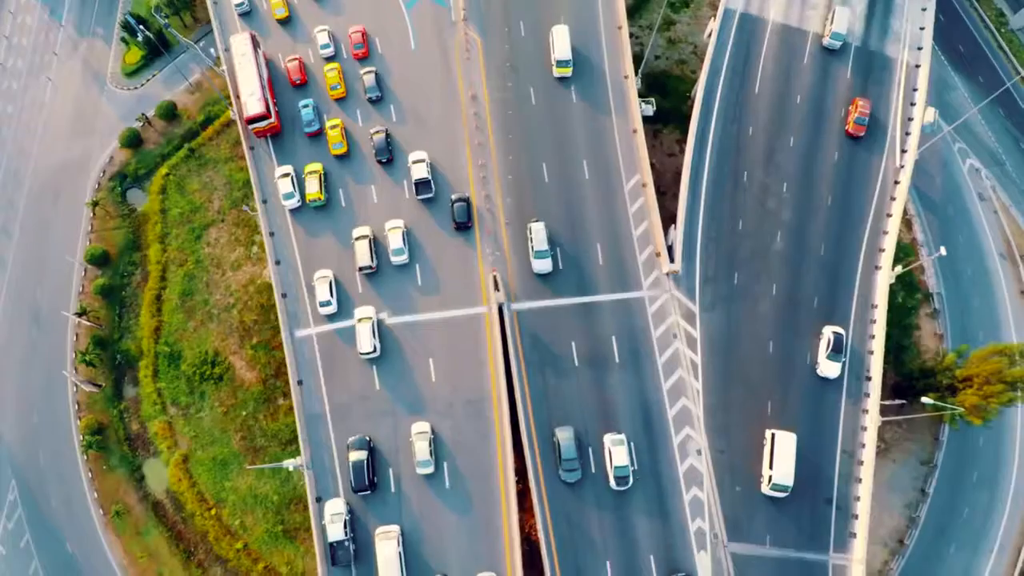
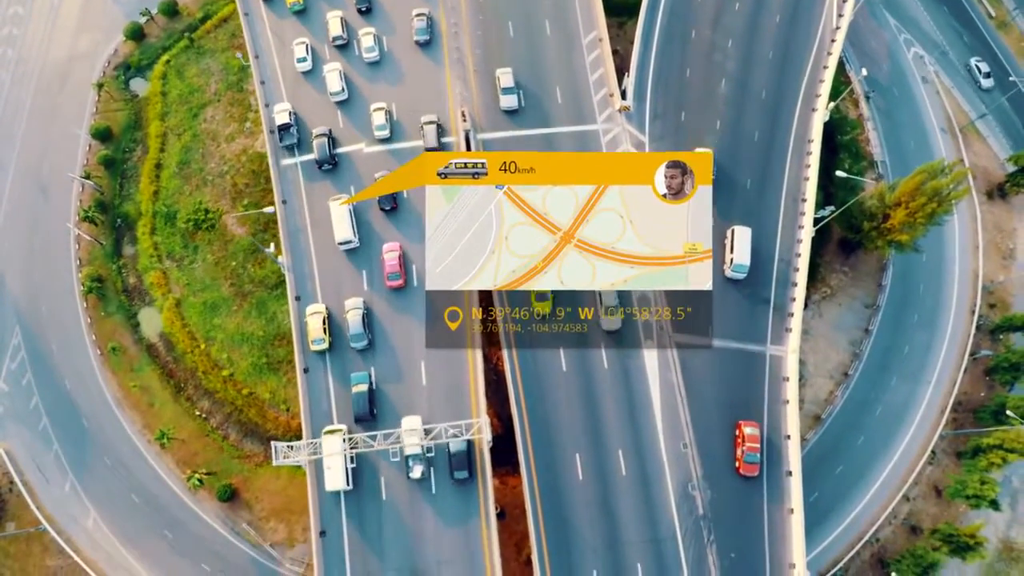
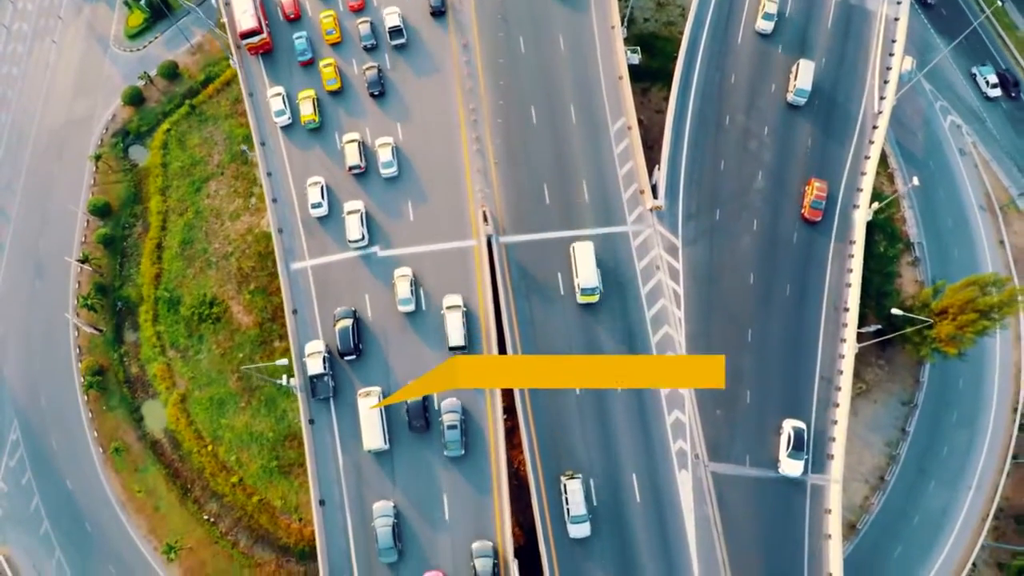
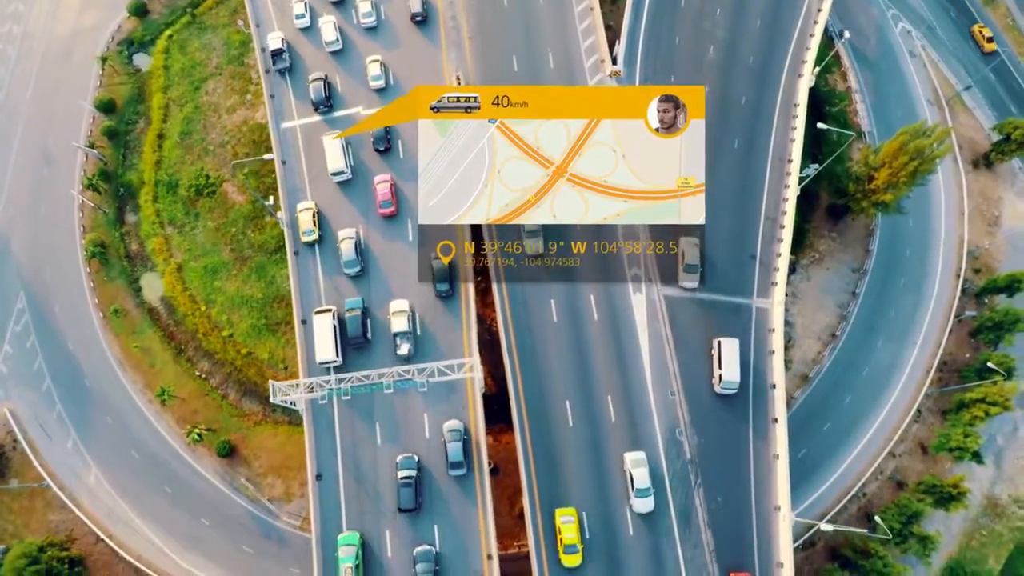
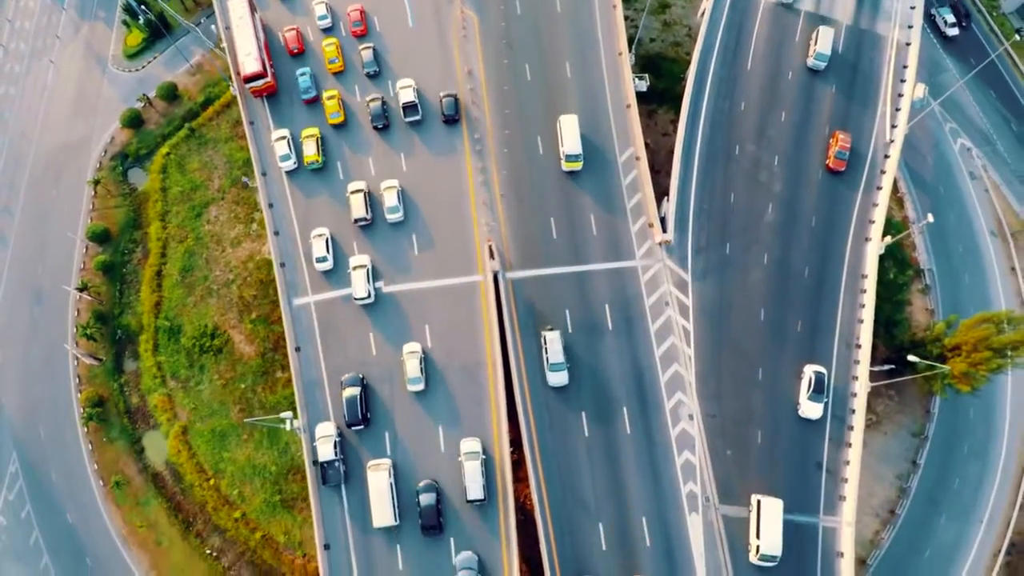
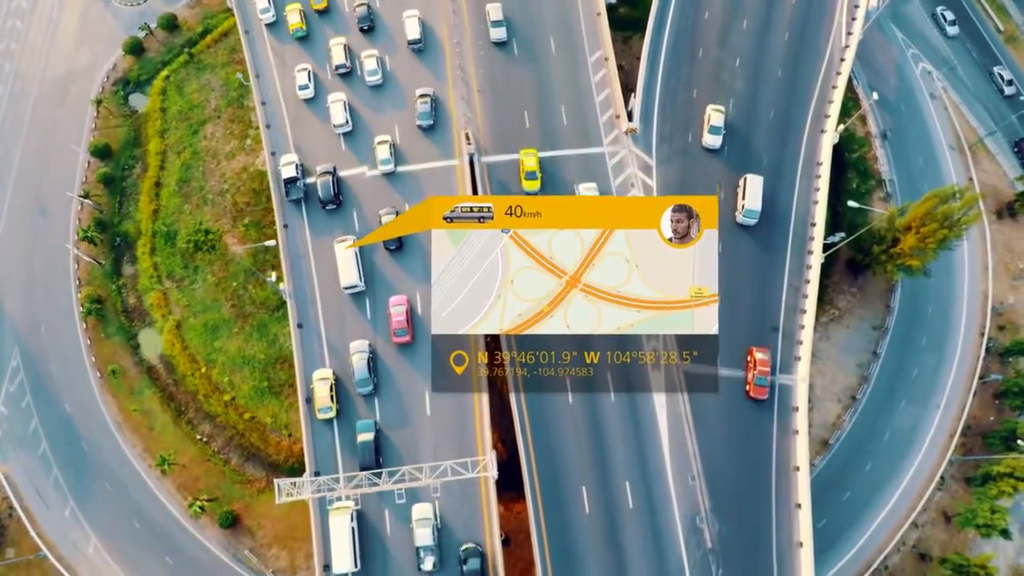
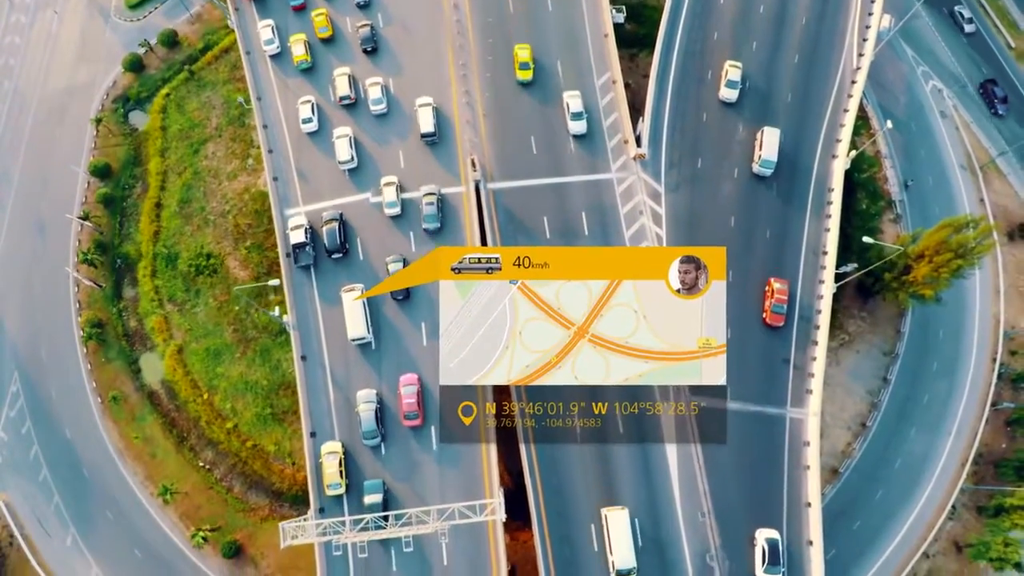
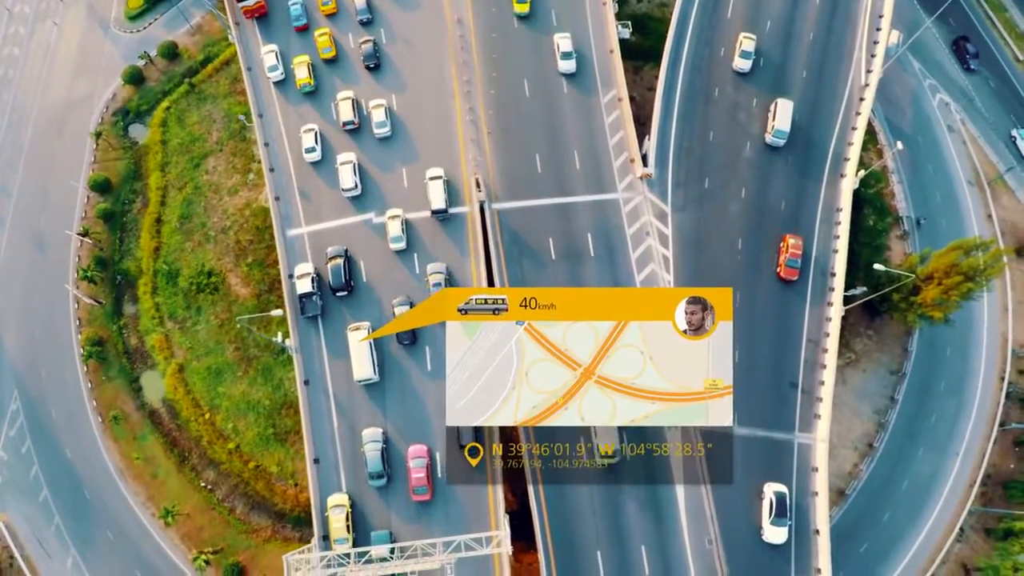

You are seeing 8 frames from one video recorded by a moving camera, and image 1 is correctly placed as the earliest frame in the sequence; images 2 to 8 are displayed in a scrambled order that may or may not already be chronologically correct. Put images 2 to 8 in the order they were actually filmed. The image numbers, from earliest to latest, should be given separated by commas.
5, 3, 8, 7, 6, 2, 4
